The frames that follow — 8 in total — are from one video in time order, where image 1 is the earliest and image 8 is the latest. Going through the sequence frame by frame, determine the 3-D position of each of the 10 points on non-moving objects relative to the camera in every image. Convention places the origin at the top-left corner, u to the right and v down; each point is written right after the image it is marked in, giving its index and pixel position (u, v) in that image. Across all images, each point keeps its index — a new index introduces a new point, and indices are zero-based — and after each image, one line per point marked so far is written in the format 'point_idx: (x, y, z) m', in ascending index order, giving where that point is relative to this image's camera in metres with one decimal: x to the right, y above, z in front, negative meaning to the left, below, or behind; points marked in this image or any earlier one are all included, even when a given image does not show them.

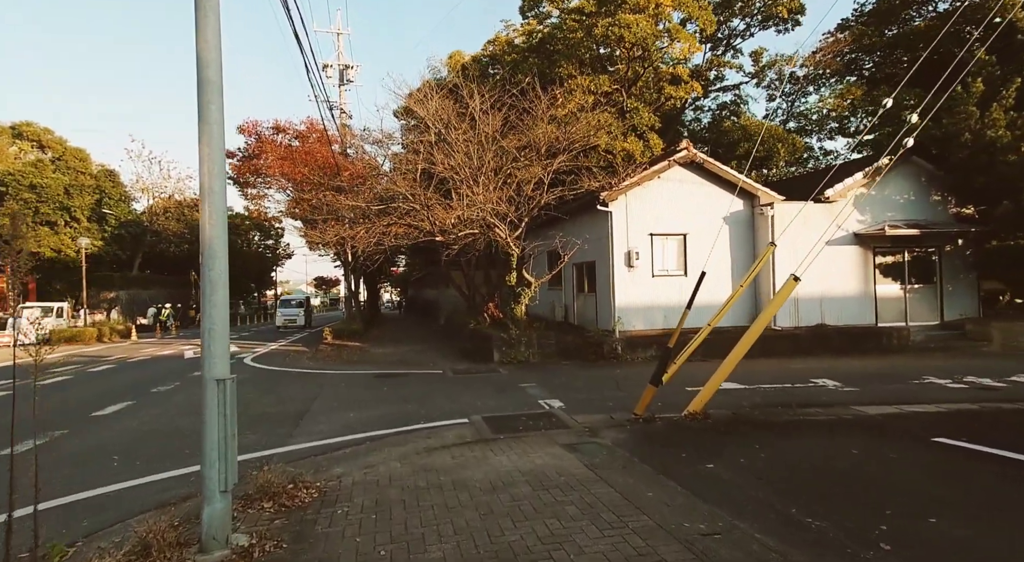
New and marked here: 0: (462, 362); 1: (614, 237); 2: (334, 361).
0: (-1.2, -1.9, +14.5) m
1: (+2.3, +1.0, +14.6) m
2: (-4.5, -2.0, +15.8) m
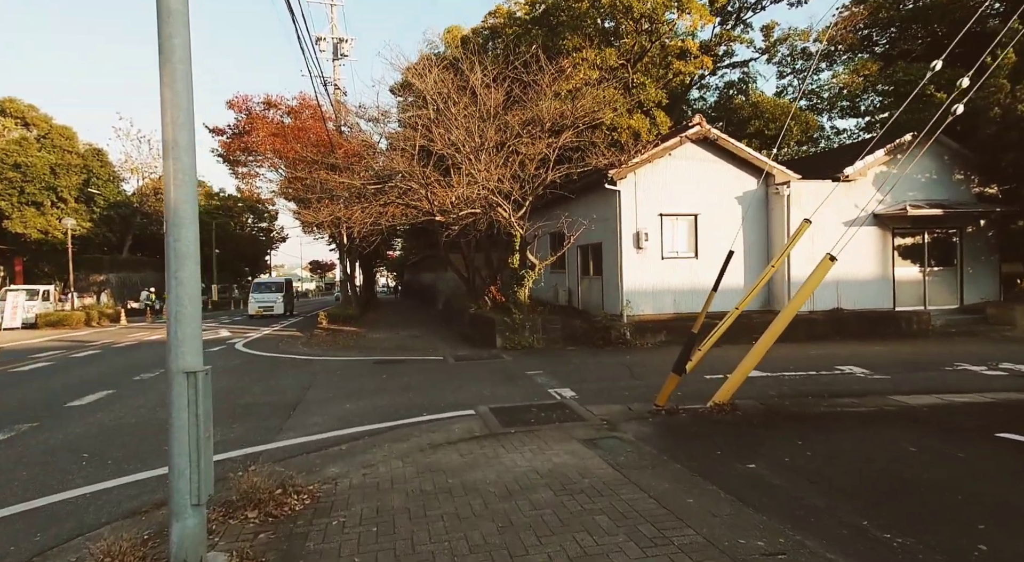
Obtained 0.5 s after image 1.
0: (-1.1, -1.5, +13.9) m
1: (+2.4, +1.4, +14.0) m
2: (-4.4, -1.6, +15.2) m
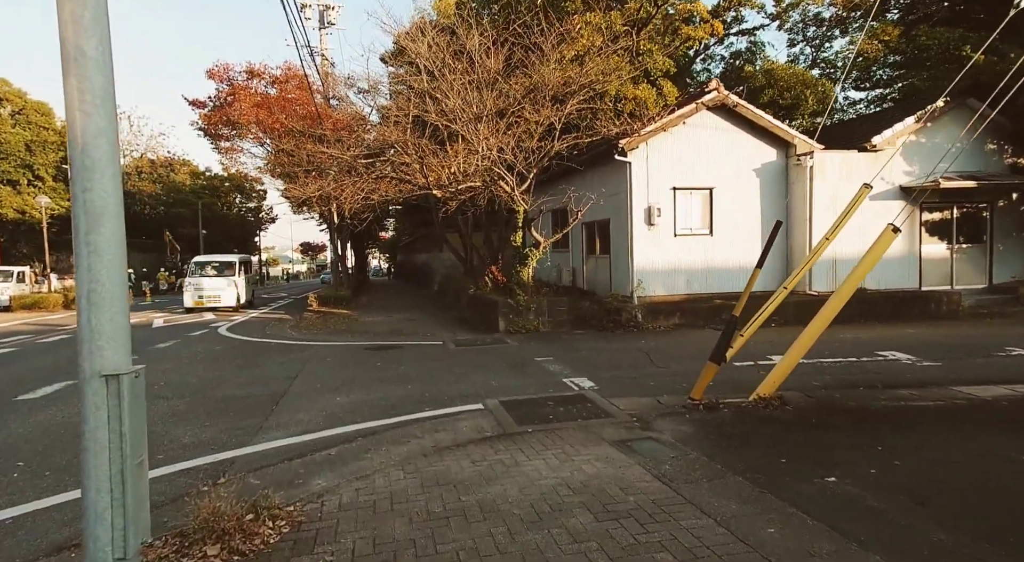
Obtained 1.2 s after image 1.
0: (-1.0, -1.1, +12.9) m
1: (+2.5, +1.8, +13.0) m
2: (-4.4, -1.1, +14.2) m
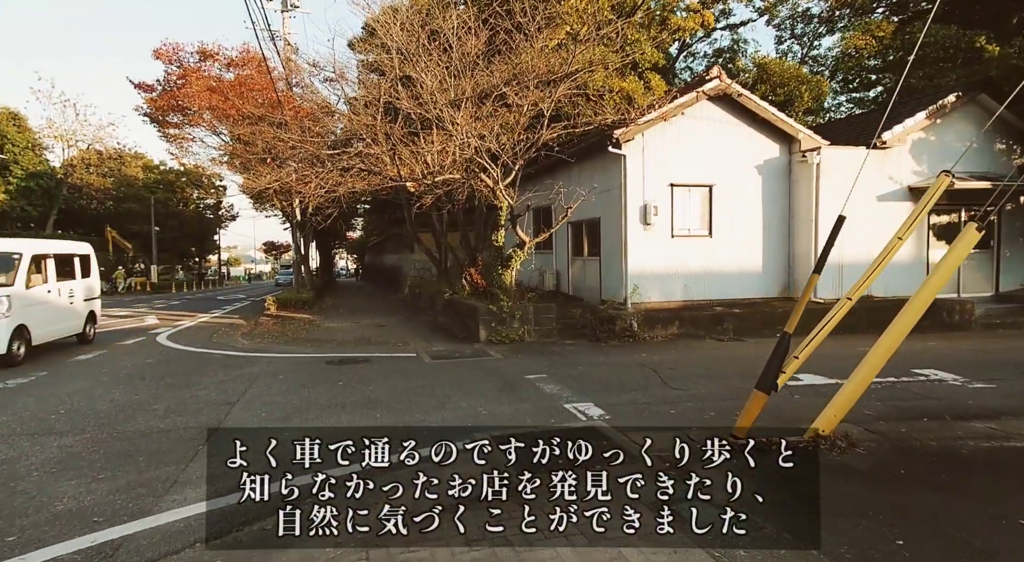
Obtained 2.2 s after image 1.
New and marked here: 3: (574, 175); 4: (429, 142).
0: (-1.4, -1.1, +11.6) m
1: (+2.1, +1.7, +11.8) m
2: (-4.8, -1.2, +12.7) m
3: (+1.4, +2.3, +13.9) m
4: (-1.7, +2.9, +12.9) m
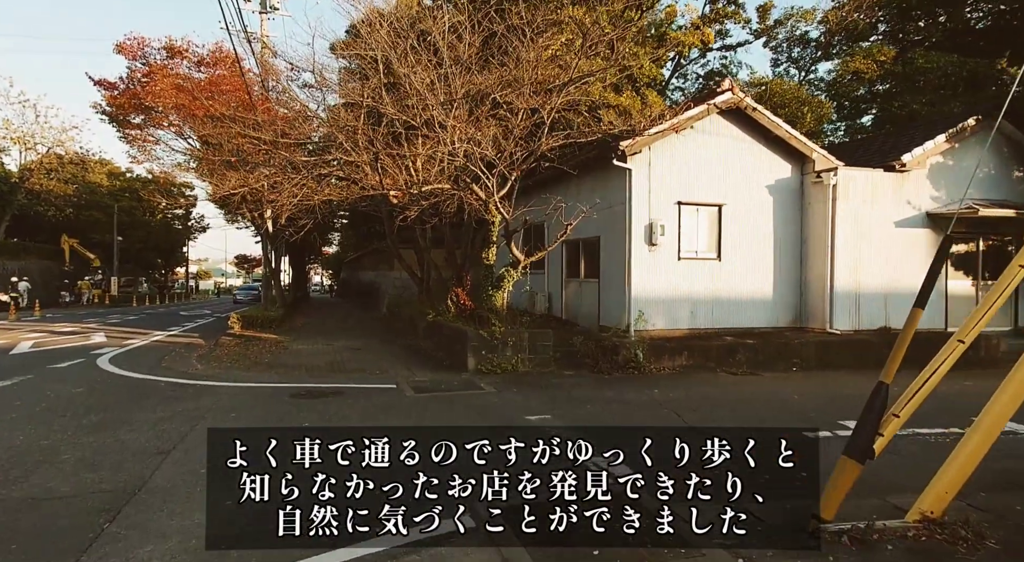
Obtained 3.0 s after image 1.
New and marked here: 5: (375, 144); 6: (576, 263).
0: (-1.5, -1.5, +10.3) m
1: (+2.0, +1.3, +10.8) m
2: (-5.0, -1.5, +11.3) m
3: (+1.2, +1.8, +12.8) m
4: (-1.8, +2.5, +11.8) m
5: (-2.8, +2.8, +12.8) m
6: (+1.3, +0.4, +13.0) m
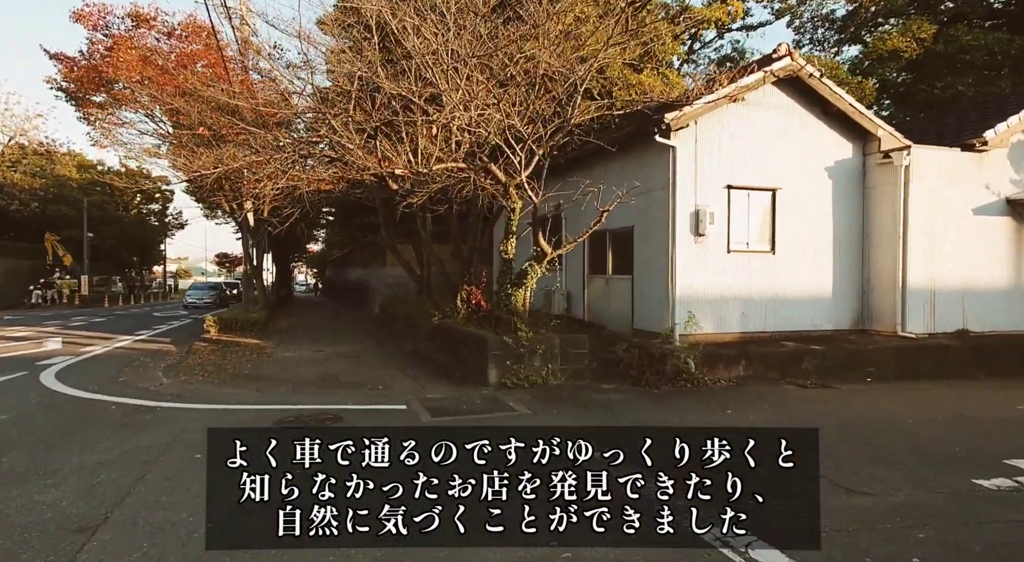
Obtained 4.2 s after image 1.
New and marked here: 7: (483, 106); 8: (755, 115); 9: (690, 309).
0: (-1.1, -1.4, +8.7) m
1: (+2.4, +1.4, +9.2) m
2: (-4.6, -1.5, +9.6) m
3: (+1.5, +1.9, +11.2) m
4: (-1.5, +2.5, +10.1) m
5: (-2.5, +2.8, +11.1) m
6: (+1.6, +0.4, +11.4) m
7: (-0.5, +2.6, +9.6) m
8: (+3.8, +2.6, +9.7) m
9: (+2.7, -0.4, +9.4) m
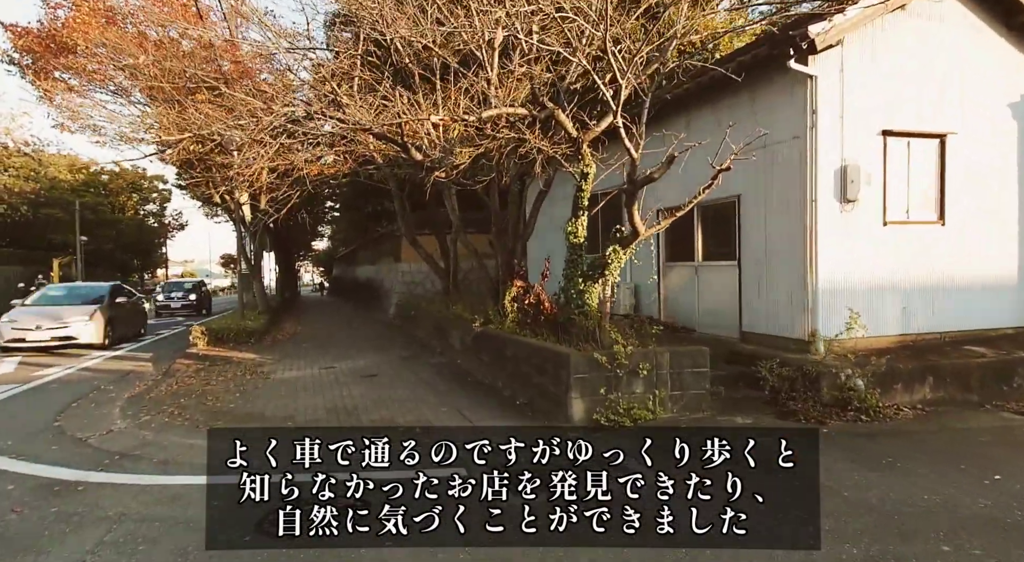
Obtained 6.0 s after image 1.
0: (-0.3, -1.4, +6.1) m
1: (+3.2, +1.5, +6.6) m
2: (-3.7, -1.5, +7.1) m
3: (+2.3, +2.1, +8.6) m
4: (-0.7, +2.6, +7.5) m
5: (-1.7, +2.9, +8.5) m
6: (+2.5, +0.6, +8.8) m
7: (+0.2, +2.7, +7.0) m
8: (+4.5, +2.8, +7.0) m
9: (+3.5, -0.2, +6.7) m
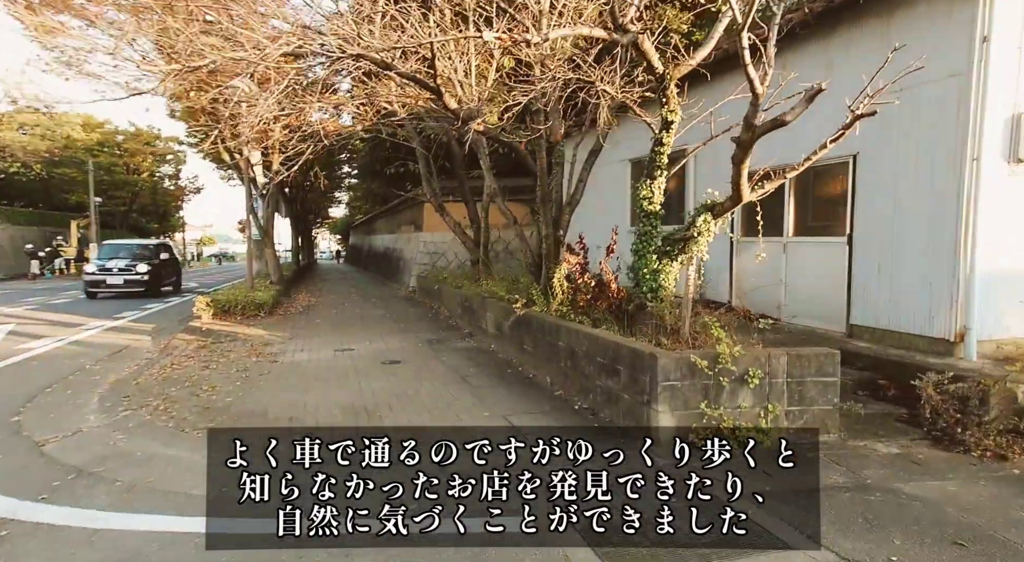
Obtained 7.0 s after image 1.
0: (+0.2, -1.2, +4.8) m
1: (+3.8, +1.6, +5.0) m
2: (-3.2, -1.2, +5.8) m
3: (+3.0, +2.3, +7.0) m
4: (0.0, +2.8, +6.0) m
5: (-1.1, +3.2, +7.0) m
6: (+3.1, +0.8, +7.2) m
7: (+0.8, +2.9, +5.5) m
8: (+5.1, +2.9, +5.3) m
9: (+4.1, -0.1, +5.2) m
